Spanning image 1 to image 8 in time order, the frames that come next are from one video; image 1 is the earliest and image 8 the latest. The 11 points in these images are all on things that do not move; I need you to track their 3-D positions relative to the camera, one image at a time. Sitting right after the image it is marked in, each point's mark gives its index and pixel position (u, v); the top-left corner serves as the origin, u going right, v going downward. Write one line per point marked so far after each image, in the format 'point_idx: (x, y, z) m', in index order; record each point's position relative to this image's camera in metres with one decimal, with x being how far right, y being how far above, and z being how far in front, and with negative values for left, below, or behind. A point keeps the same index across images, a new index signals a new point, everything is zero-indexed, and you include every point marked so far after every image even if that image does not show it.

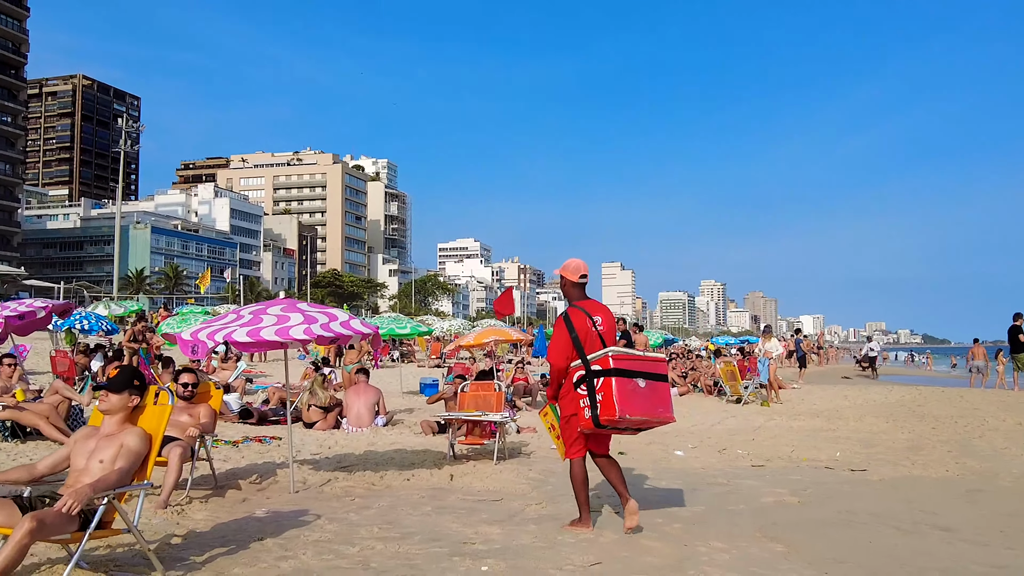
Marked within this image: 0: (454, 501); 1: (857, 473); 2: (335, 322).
0: (-0.3, -1.2, +5.9) m
1: (+2.7, -1.5, +7.9) m
2: (-1.0, -0.2, +5.8) m
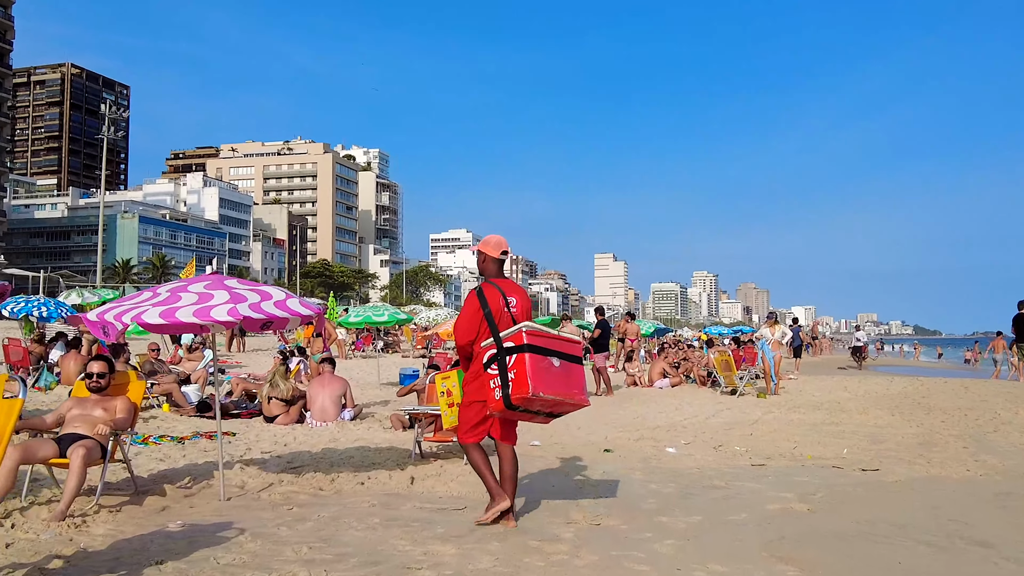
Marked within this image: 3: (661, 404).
0: (-0.5, -1.1, +5.1) m
1: (+2.5, -1.3, +7.1) m
2: (-1.2, -0.1, +5.0) m
3: (+1.9, -1.5, +13.1) m
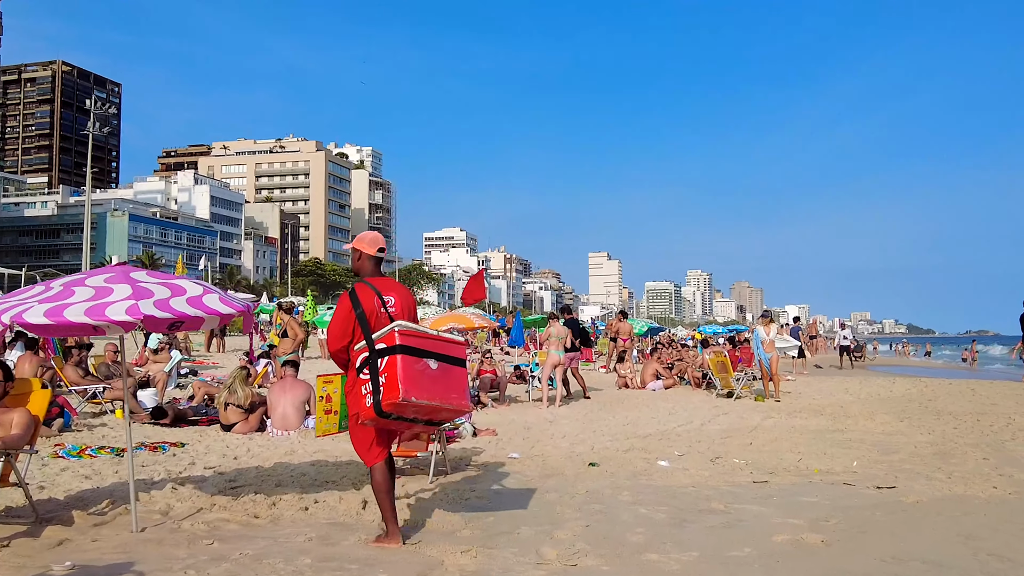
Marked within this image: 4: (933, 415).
0: (-0.7, -1.1, +4.3) m
1: (+2.4, -1.3, +6.3) m
2: (-1.4, 0.0, +4.2) m
3: (+1.7, -1.5, +12.3) m
4: (+4.9, -1.5, +11.6) m
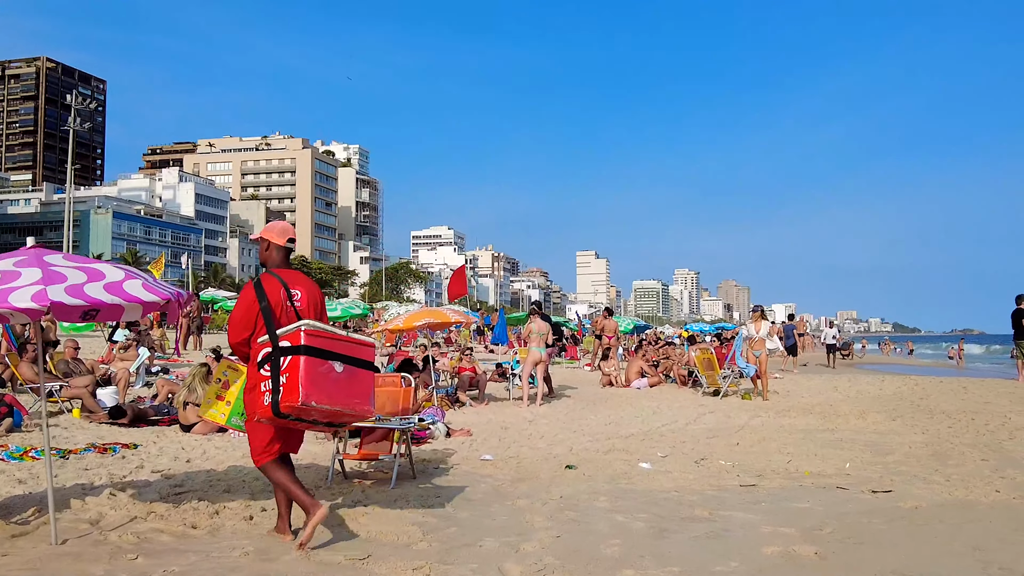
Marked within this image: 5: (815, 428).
0: (-0.8, -1.0, +3.8) m
1: (+2.2, -1.2, +5.9) m
2: (-1.5, 0.0, +3.7) m
3: (+1.5, -1.4, +11.9) m
4: (+4.6, -1.4, +11.2) m
5: (+2.9, -1.4, +9.7) m
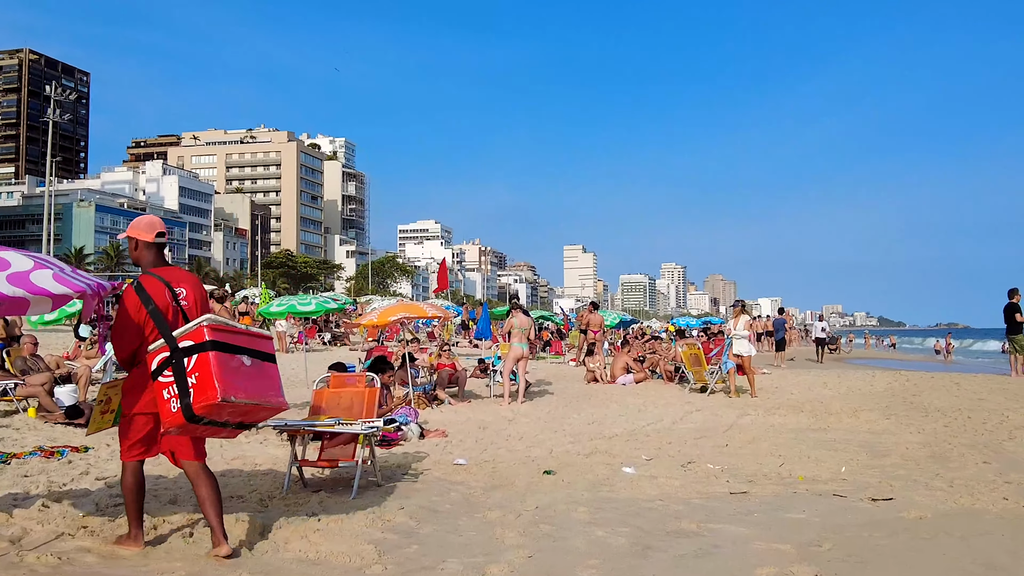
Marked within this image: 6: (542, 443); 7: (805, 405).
0: (-1.0, -1.0, +3.4) m
1: (+2.0, -1.2, +5.5) m
2: (-1.6, 0.0, +3.2) m
3: (+1.3, -1.3, +11.4) m
4: (+4.4, -1.3, +10.8) m
5: (+2.7, -1.3, +9.3) m
6: (+0.2, -1.2, +7.9) m
7: (+3.3, -1.3, +11.5) m
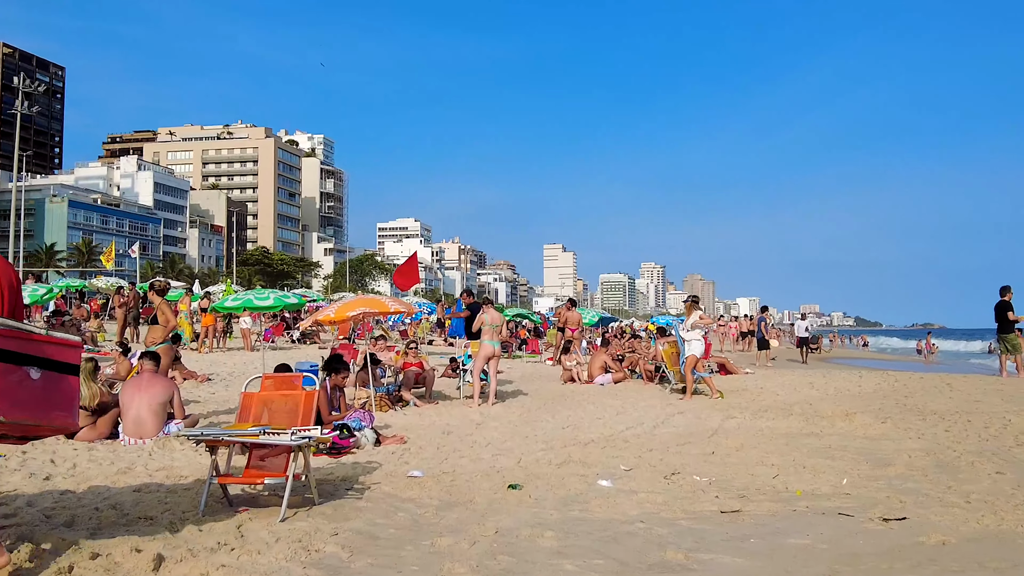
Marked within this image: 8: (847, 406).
0: (-1.1, -0.9, +2.6) m
1: (+1.8, -1.1, +4.8) m
2: (-1.8, +0.1, +2.4) m
3: (+0.9, -1.3, +10.7) m
4: (+4.1, -1.3, +10.1) m
5: (+2.5, -1.2, +8.6) m
6: (0.0, -1.2, +7.2) m
7: (+3.0, -1.3, +10.8) m
8: (+3.7, -1.3, +10.9) m
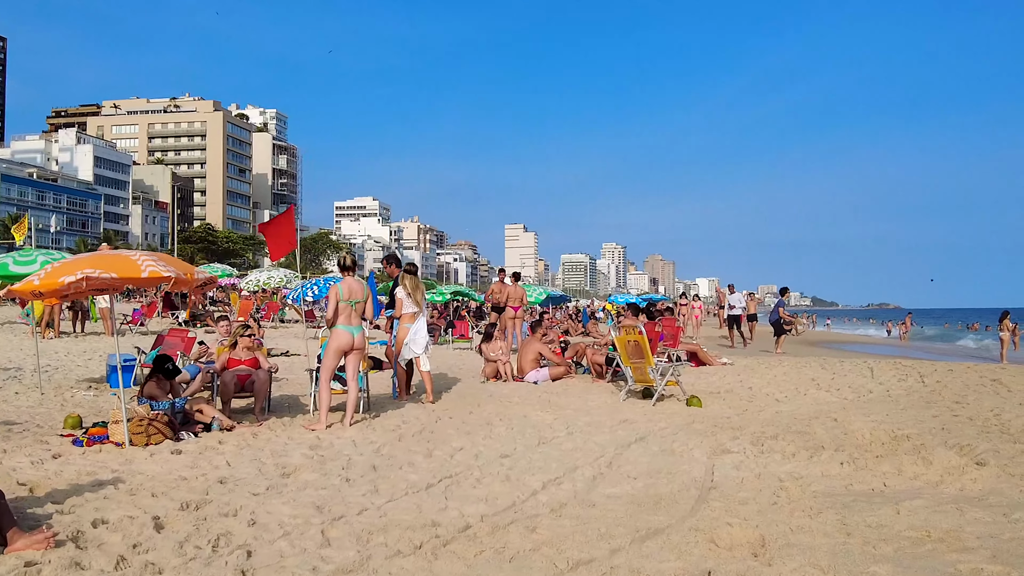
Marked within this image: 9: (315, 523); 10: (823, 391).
0: (-1.7, -0.8, -1.3) m
1: (+1.1, -0.9, +1.0) m
2: (-2.4, +0.3, -1.5) m
3: (0.0, -1.0, +6.9) m
4: (+3.2, -1.0, +6.4) m
5: (+1.6, -1.0, +4.9) m
6: (-0.8, -0.9, +3.3) m
7: (+2.1, -1.0, +7.0) m
8: (+2.7, -1.0, +7.2) m
9: (-0.8, -0.9, +4.0) m
10: (+3.1, -1.0, +9.8) m
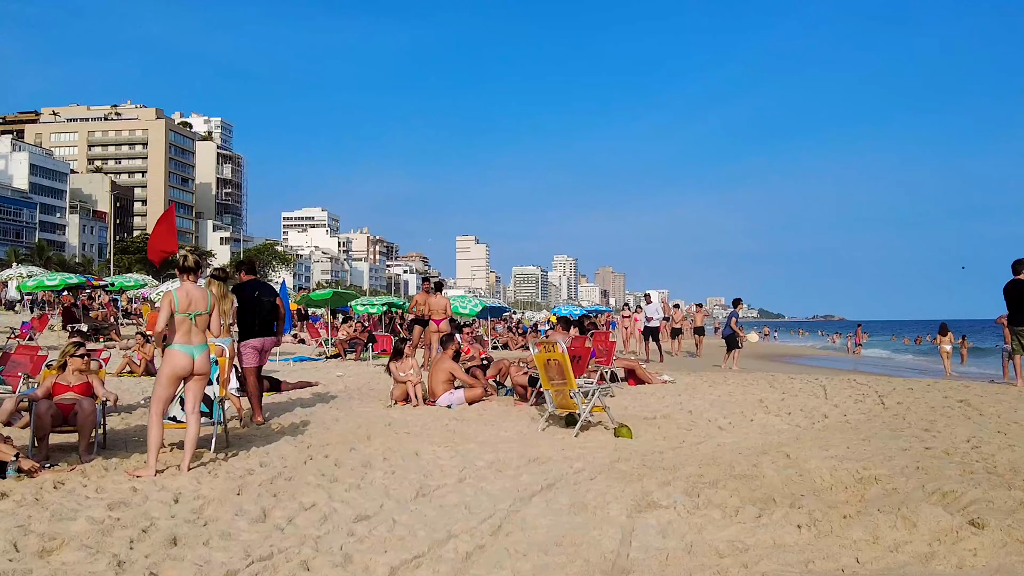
0: (-2.0, -0.7, -2.8) m
1: (+0.8, -0.9, -0.3) m
2: (-2.6, +0.3, -3.0) m
3: (-0.6, -1.0, +5.5) m
4: (+2.5, -1.0, +5.2) m
5: (+1.1, -1.0, +3.6) m
6: (-1.3, -0.9, +1.9) m
7: (+1.4, -1.0, +5.7) m
8: (+2.0, -1.0, +6.0) m
9: (-1.3, -0.9, +2.6) m
10: (+2.3, -1.1, +8.6) m
